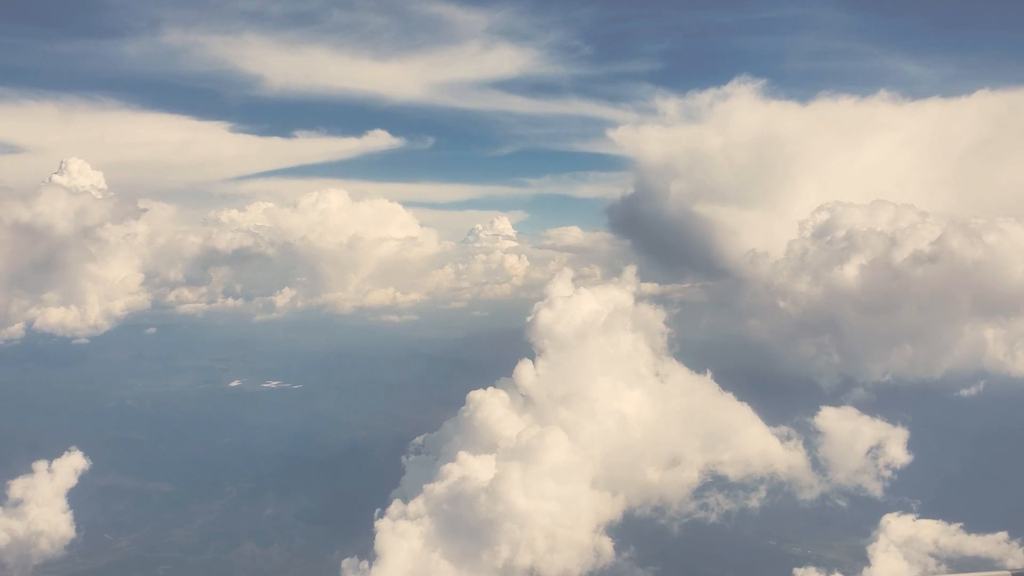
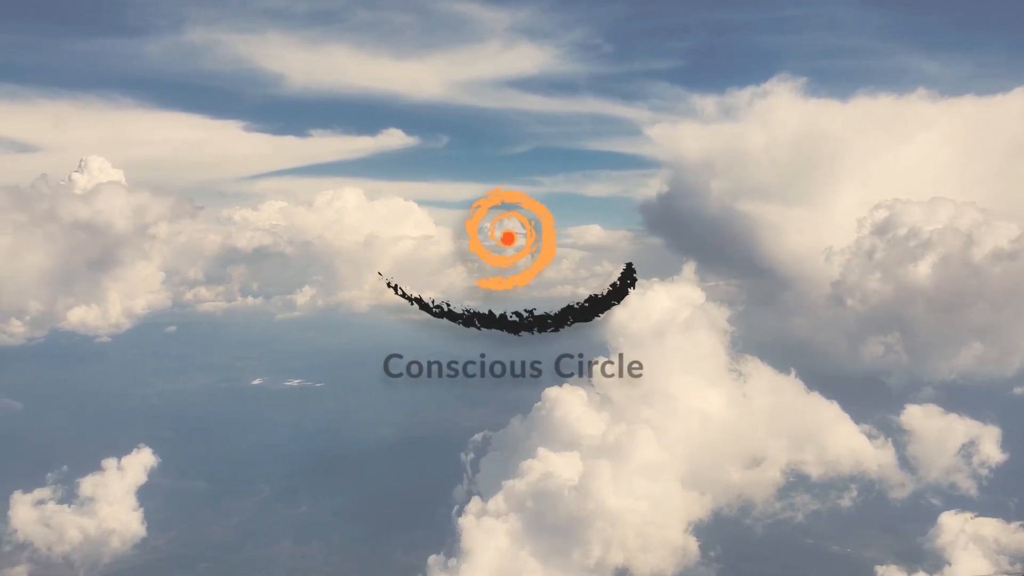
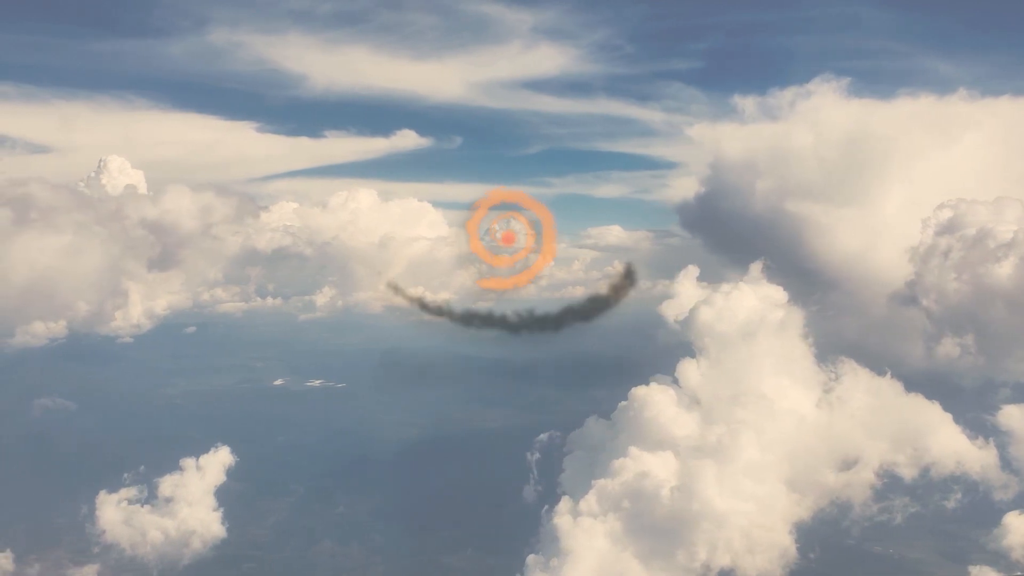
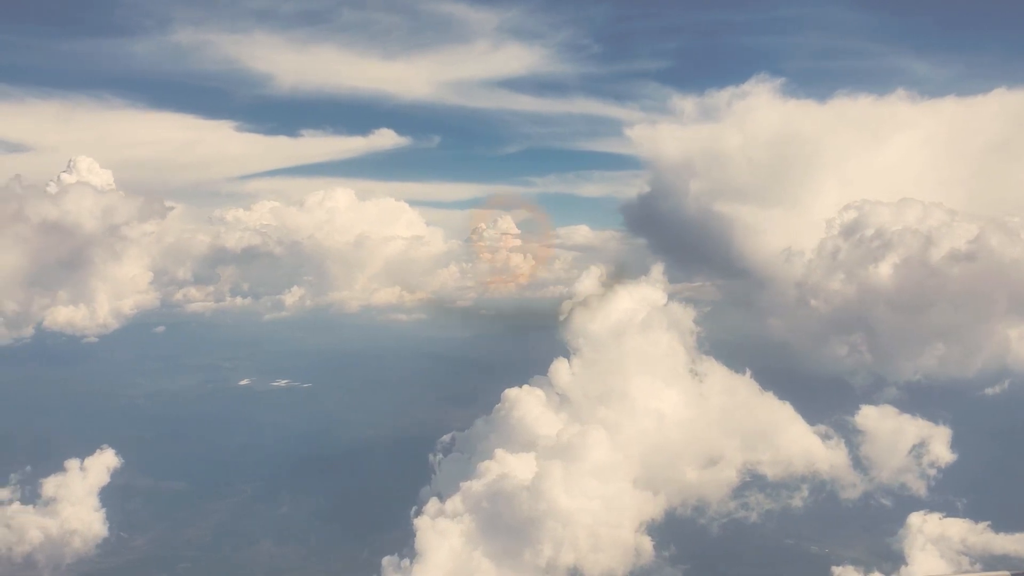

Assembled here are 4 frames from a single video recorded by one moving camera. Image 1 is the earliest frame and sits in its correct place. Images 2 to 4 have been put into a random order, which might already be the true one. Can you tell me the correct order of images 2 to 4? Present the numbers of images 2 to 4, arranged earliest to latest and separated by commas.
4, 2, 3
